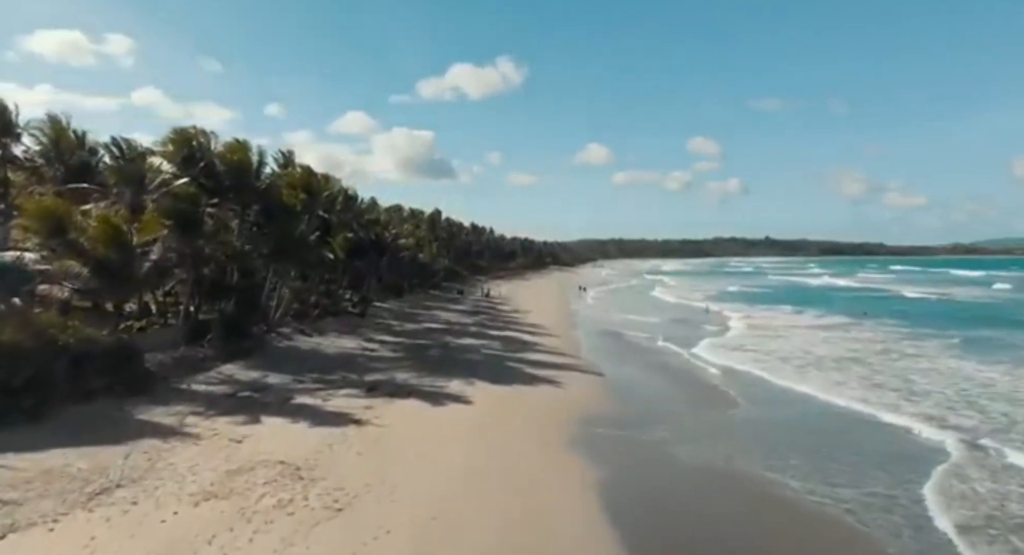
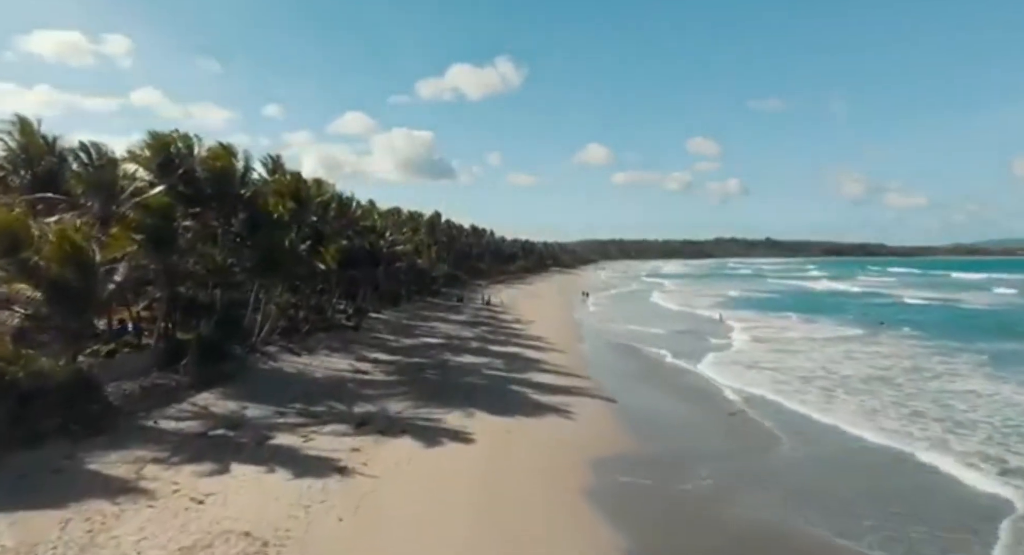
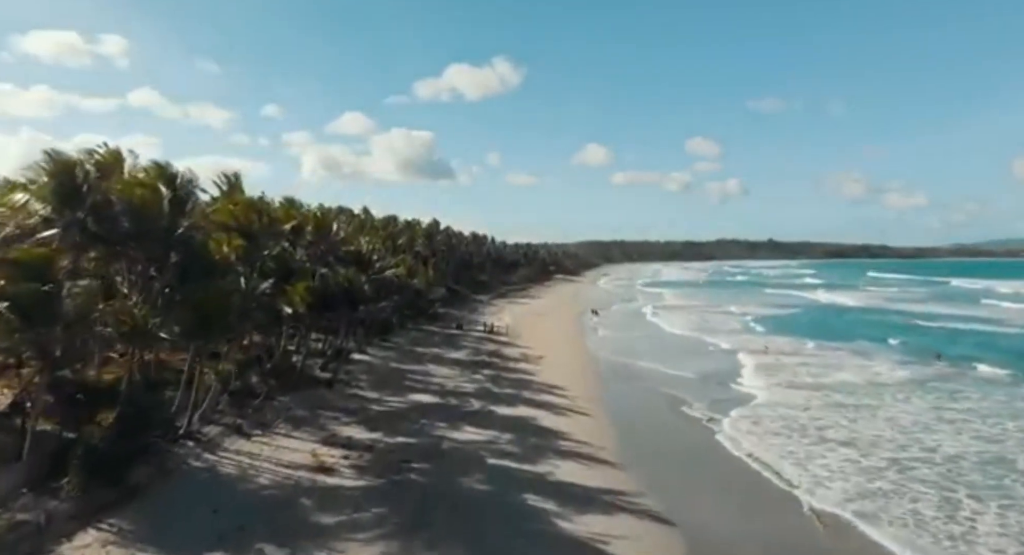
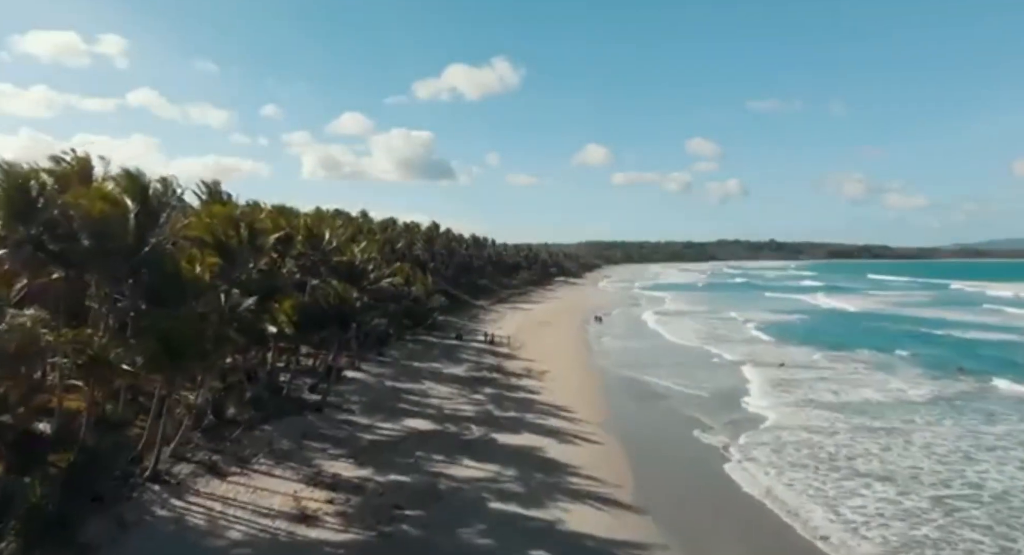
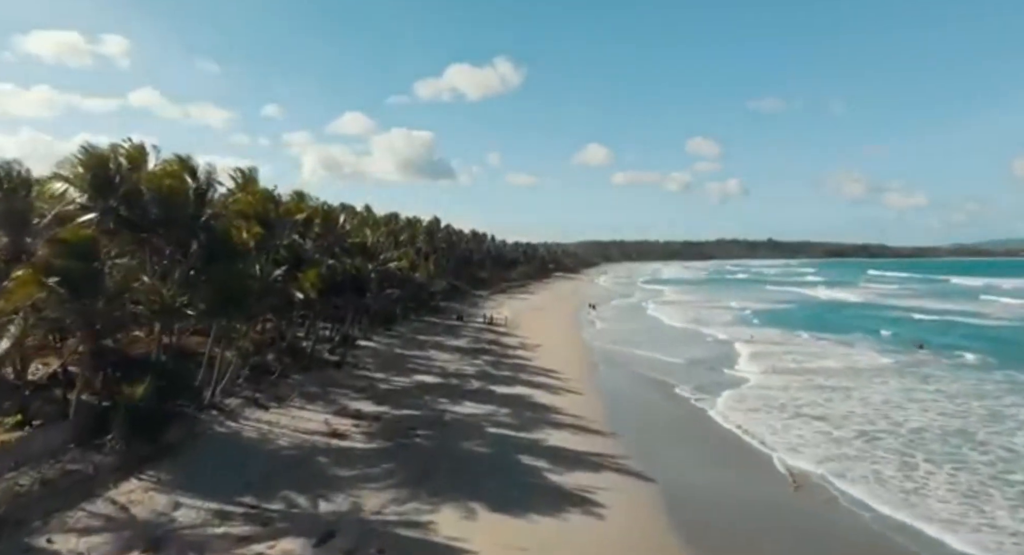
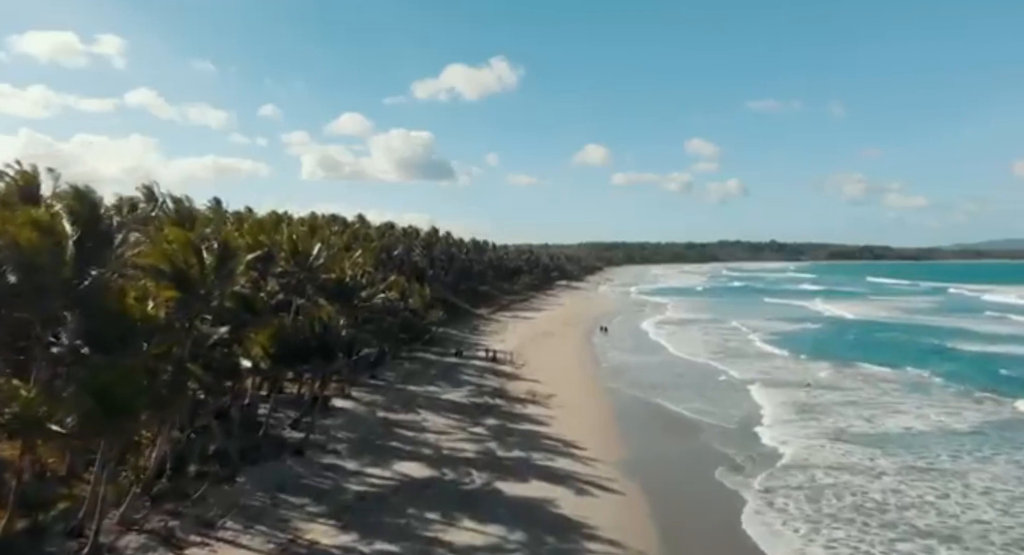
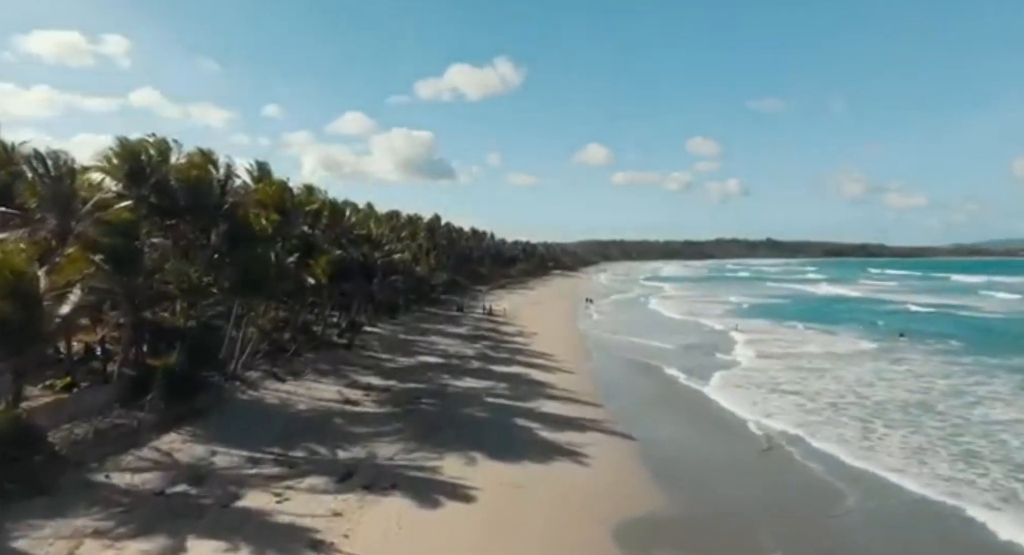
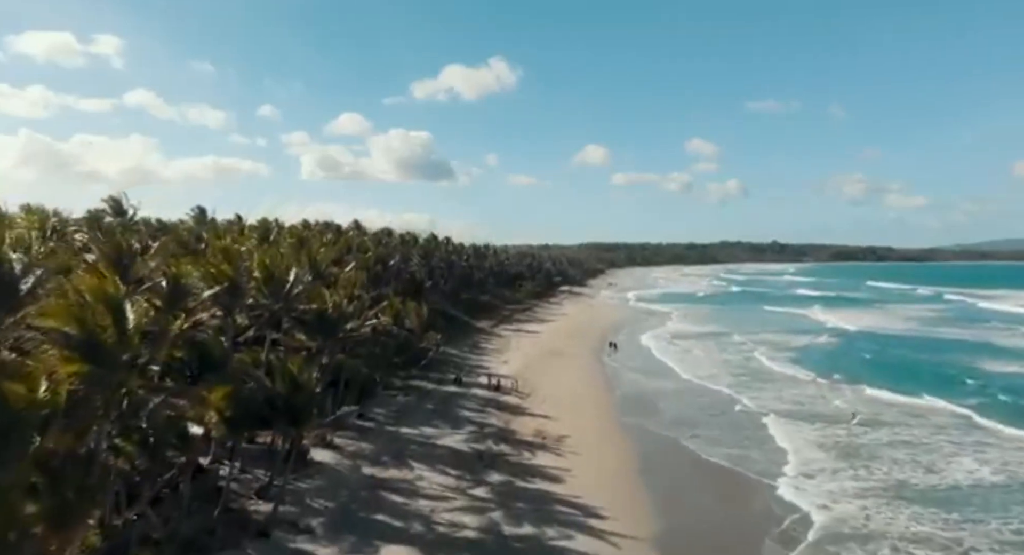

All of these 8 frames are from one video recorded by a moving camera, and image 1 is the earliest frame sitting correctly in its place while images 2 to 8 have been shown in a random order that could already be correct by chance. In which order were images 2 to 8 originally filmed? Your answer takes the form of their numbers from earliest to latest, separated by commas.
2, 7, 5, 3, 4, 6, 8
